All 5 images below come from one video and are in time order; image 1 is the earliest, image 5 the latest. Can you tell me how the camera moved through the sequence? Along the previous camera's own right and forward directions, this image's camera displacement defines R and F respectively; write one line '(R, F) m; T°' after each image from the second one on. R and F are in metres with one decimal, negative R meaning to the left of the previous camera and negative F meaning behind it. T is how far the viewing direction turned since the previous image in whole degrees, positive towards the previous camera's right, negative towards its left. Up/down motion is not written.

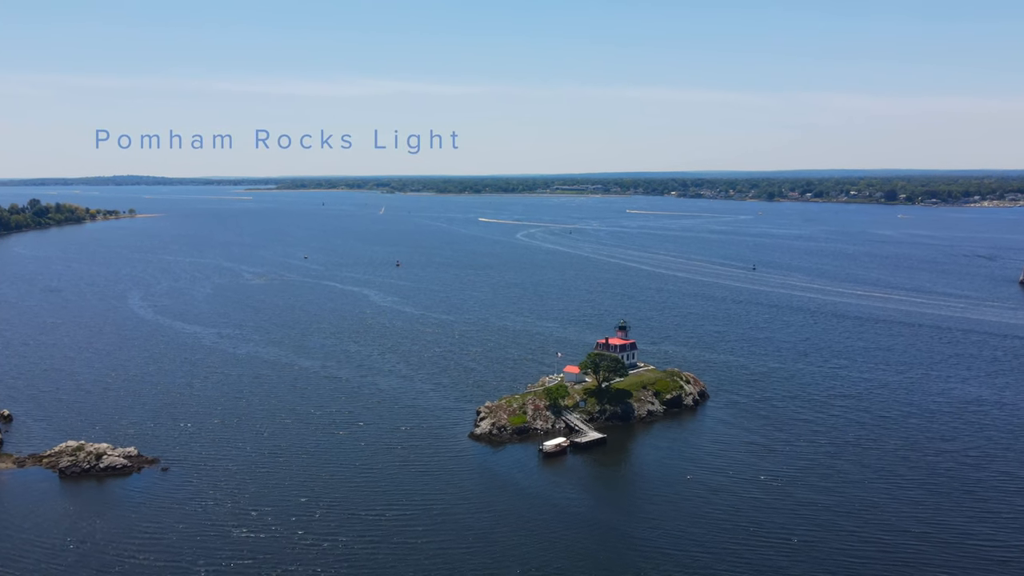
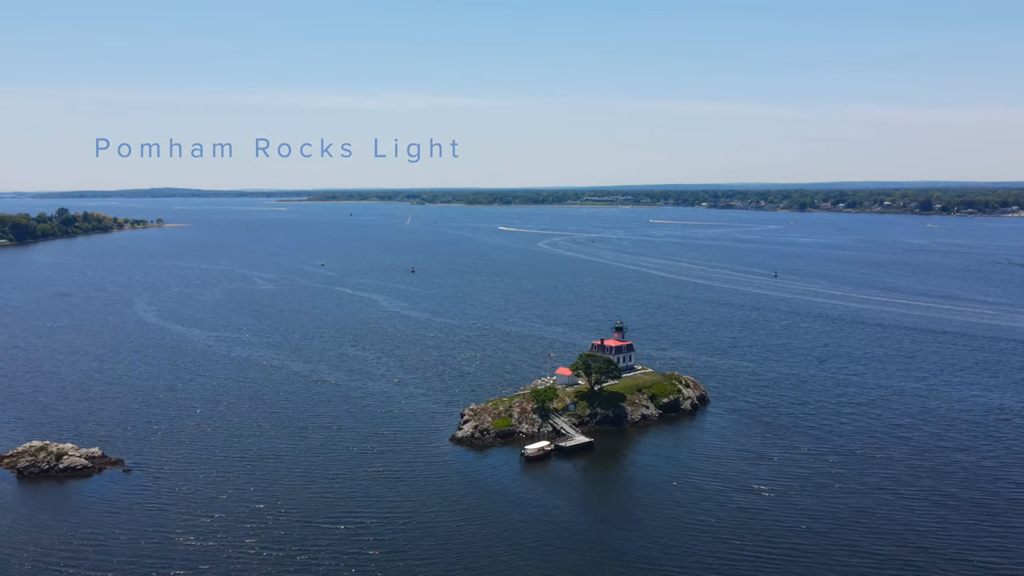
(+1.6, +1.3) m; -2°
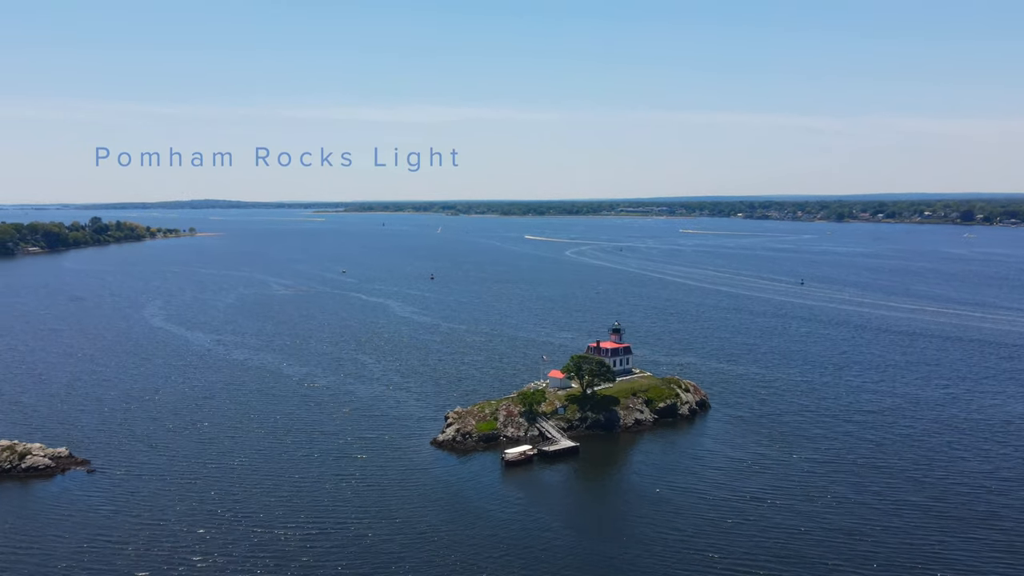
(+1.7, +1.1) m; -2°
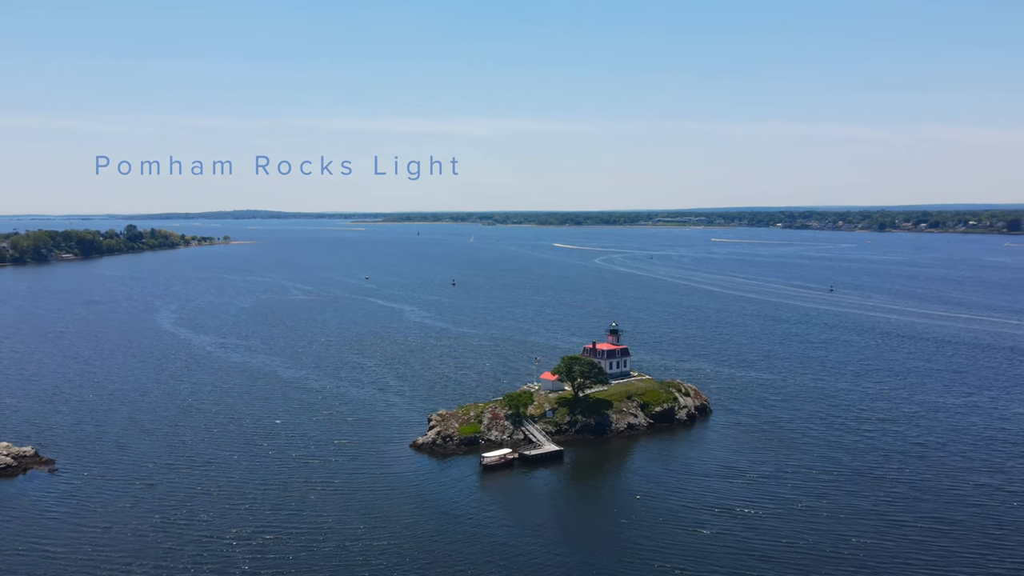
(+1.8, +1.1) m; -2°
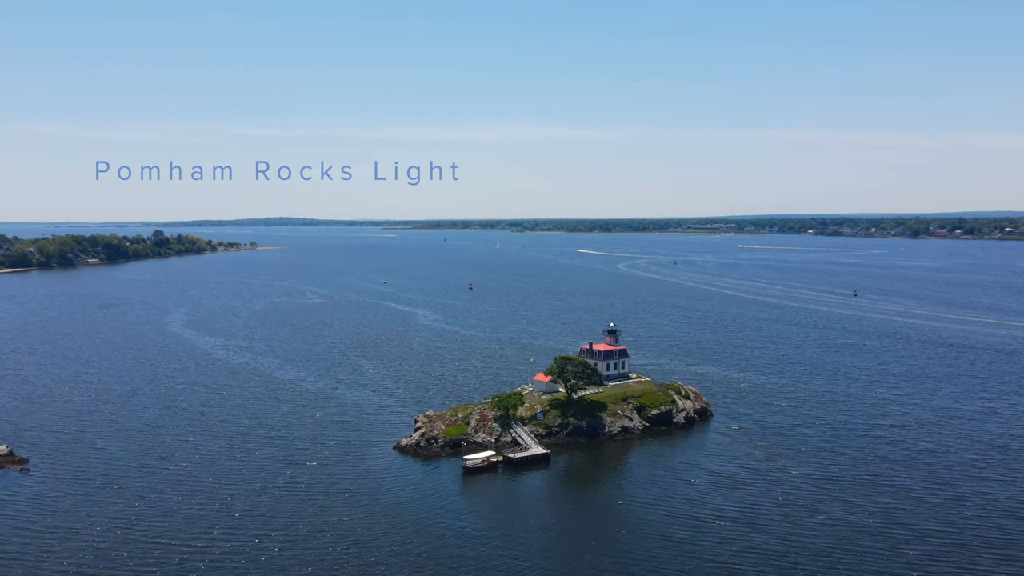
(+1.4, +0.8) m; -2°
